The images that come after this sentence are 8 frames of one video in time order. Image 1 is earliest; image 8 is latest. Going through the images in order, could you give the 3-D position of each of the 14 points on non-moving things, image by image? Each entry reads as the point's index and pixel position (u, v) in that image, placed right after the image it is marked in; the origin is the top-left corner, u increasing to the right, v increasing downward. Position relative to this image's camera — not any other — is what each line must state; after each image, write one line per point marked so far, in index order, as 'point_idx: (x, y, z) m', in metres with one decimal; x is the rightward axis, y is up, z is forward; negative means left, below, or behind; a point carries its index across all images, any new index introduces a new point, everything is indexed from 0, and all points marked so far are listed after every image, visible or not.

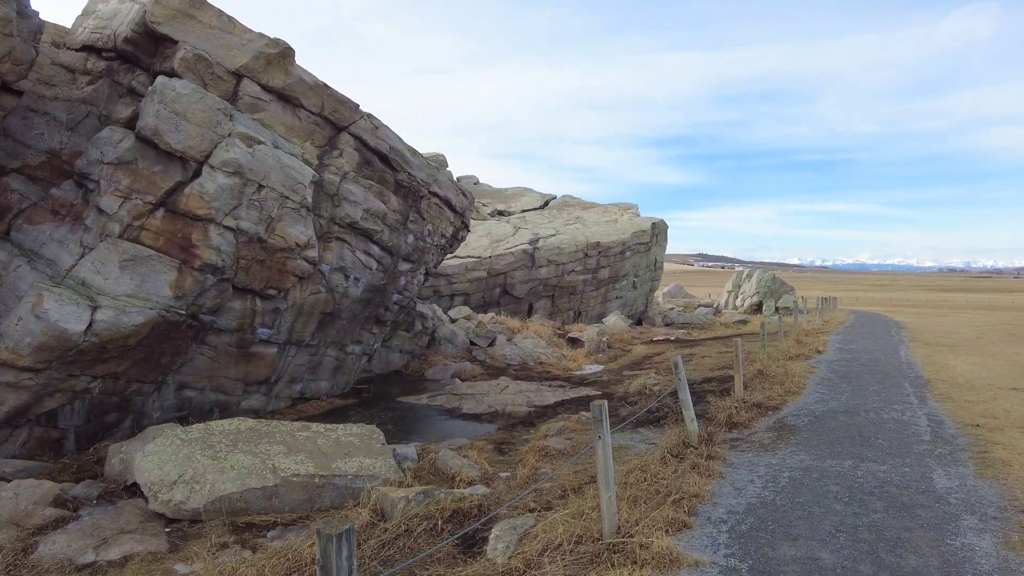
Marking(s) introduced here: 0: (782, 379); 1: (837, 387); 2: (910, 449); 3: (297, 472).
0: (+5.3, -1.8, +12.4) m
1: (+6.0, -1.9, +11.7) m
2: (+4.7, -1.9, +7.5) m
3: (-2.8, -2.4, +8.2) m
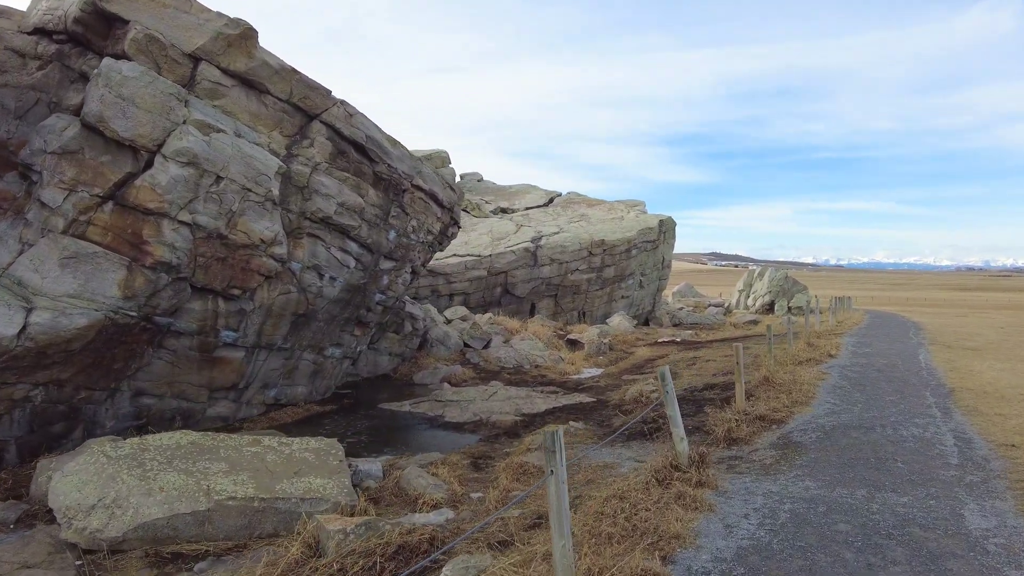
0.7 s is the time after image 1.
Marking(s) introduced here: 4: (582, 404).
0: (+5.0, -1.8, +11.3) m
1: (+5.7, -1.8, +10.6) m
2: (+4.3, -1.9, +6.4) m
3: (-3.2, -2.4, +7.3) m
4: (+1.6, -2.6, +14.0) m
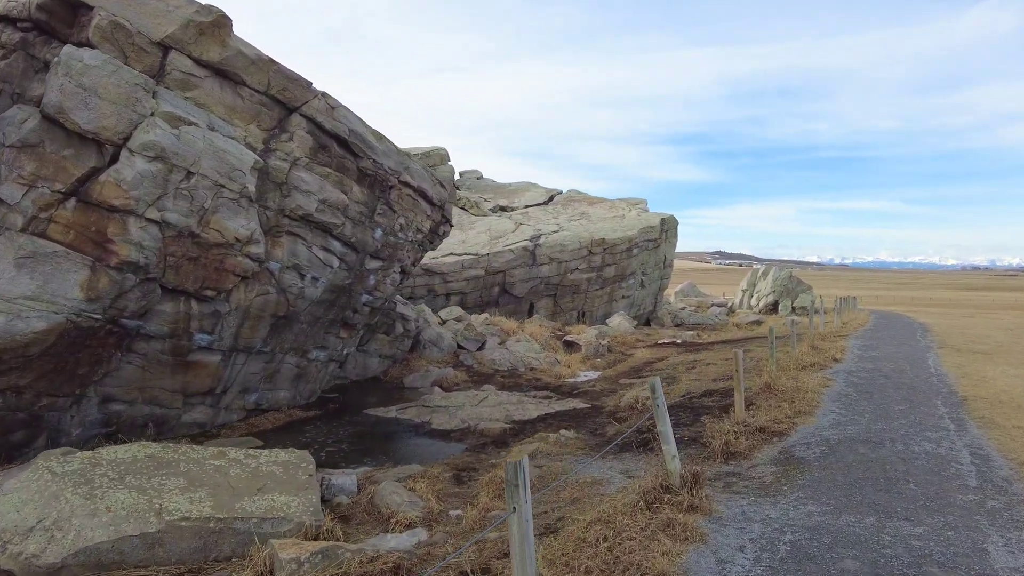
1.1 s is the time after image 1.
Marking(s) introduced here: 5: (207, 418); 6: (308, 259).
0: (+4.8, -1.8, +10.7) m
1: (+5.5, -1.9, +10.0) m
2: (+4.1, -2.0, +5.8) m
3: (-3.5, -2.4, +6.8) m
4: (+1.4, -2.6, +13.5) m
5: (-6.1, -2.6, +12.6) m
6: (-4.2, +0.6, +12.9) m
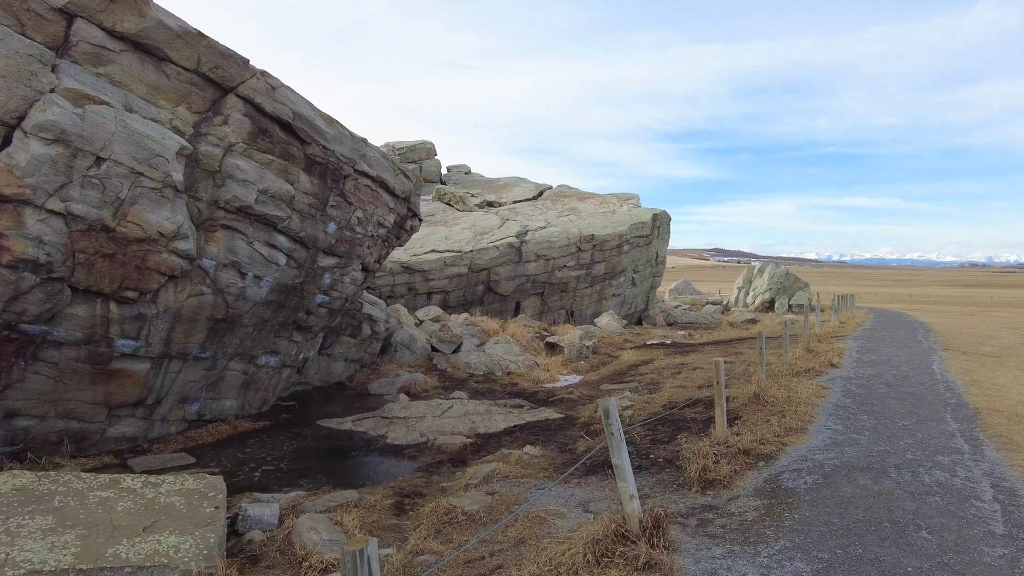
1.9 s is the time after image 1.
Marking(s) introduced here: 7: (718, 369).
0: (+4.1, -1.8, +9.5) m
1: (+4.8, -1.9, +8.8) m
2: (+3.4, -2.0, +4.6) m
3: (-4.1, -2.5, +5.5) m
4: (+0.7, -2.6, +12.3) m
5: (-6.7, -2.6, +11.4) m
6: (-4.9, +0.6, +11.7) m
7: (+2.7, -1.1, +8.2) m
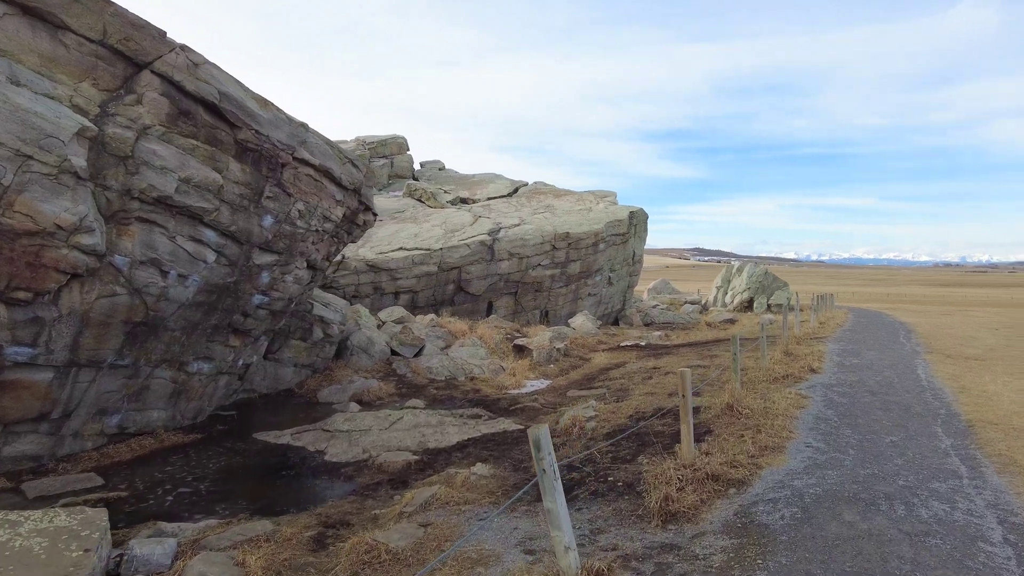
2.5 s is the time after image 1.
0: (+3.4, -1.8, +8.6) m
1: (+4.1, -1.9, +7.9) m
2: (+2.8, -2.0, +3.7) m
3: (-4.8, -2.5, +4.4) m
4: (-0.1, -2.6, +11.2) m
5: (-7.5, -2.6, +10.1) m
6: (-5.7, +0.6, +10.5) m
7: (+2.0, -1.1, +7.2) m
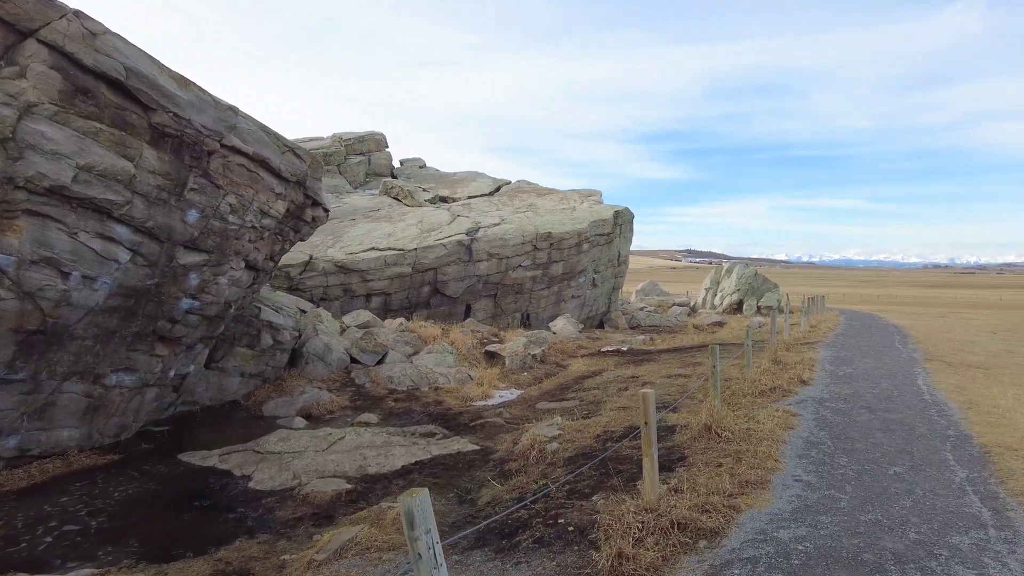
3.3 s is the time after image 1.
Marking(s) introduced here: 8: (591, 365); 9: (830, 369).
0: (+2.7, -1.9, +7.3) m
1: (+3.4, -1.9, +6.7) m
2: (+2.2, -2.0, +2.4) m
3: (-5.4, -2.5, +3.0) m
4: (-0.9, -2.6, +9.9) m
5: (-8.2, -2.6, +8.7) m
6: (-6.4, +0.5, +9.2) m
7: (+1.3, -1.1, +5.9) m
8: (+2.3, -2.2, +18.4) m
9: (+6.4, -1.6, +12.7) m
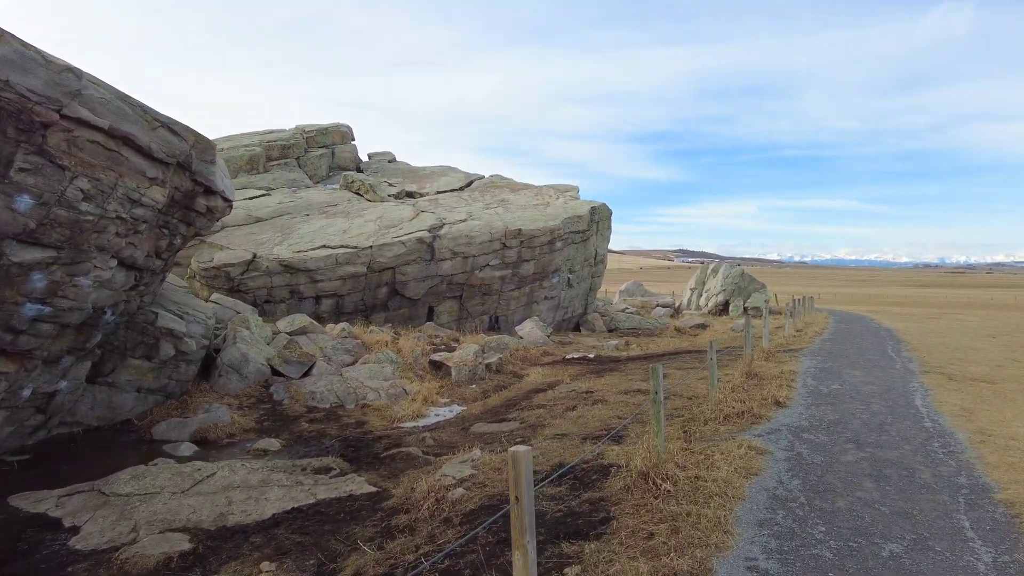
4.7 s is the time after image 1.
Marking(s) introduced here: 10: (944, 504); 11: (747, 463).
0: (+1.4, -1.9, +5.4) m
1: (+2.2, -1.9, +4.7) m
2: (+1.0, -2.0, +0.5) m
3: (-6.6, -2.5, +1.0) m
4: (-2.1, -2.7, +7.9) m
5: (-9.5, -2.7, +6.7) m
6: (-7.6, +0.5, +7.1) m
7: (+0.1, -1.1, +4.0) m
8: (+1.0, -2.3, +16.4) m
9: (+5.1, -1.7, +10.8) m
10: (+3.8, -1.9, +5.6) m
11: (+2.5, -1.8, +6.7) m
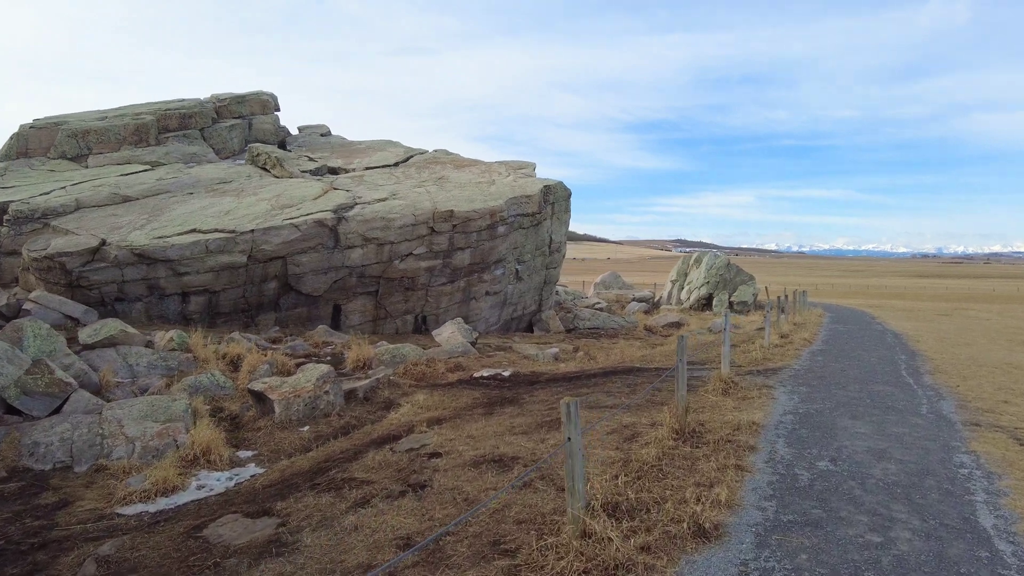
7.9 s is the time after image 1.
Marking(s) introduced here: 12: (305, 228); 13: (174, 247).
0: (-1.1, -2.0, +0.7) m
1: (-0.3, -2.0, 0.0) m
2: (-1.5, -2.2, -4.2) m
3: (-9.1, -2.7, -3.7) m
4: (-4.6, -2.7, +3.2) m
5: (-12.0, -2.8, +2.0) m
6: (-10.2, +0.4, +2.3) m
7: (-2.4, -1.2, -0.8) m
8: (-1.6, -2.2, +11.7) m
9: (+2.6, -1.7, +6.1) m
10: (+1.3, -2.0, +0.9) m
11: (0.0, -1.9, +2.0) m
12: (-6.6, +1.9, +20.1) m
13: (-9.7, +1.2, +18.2) m
